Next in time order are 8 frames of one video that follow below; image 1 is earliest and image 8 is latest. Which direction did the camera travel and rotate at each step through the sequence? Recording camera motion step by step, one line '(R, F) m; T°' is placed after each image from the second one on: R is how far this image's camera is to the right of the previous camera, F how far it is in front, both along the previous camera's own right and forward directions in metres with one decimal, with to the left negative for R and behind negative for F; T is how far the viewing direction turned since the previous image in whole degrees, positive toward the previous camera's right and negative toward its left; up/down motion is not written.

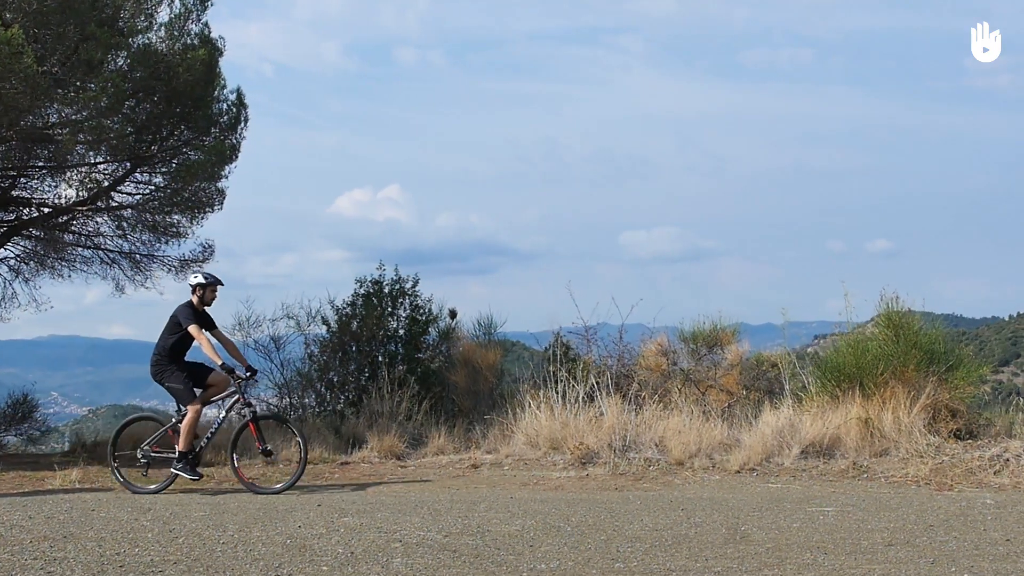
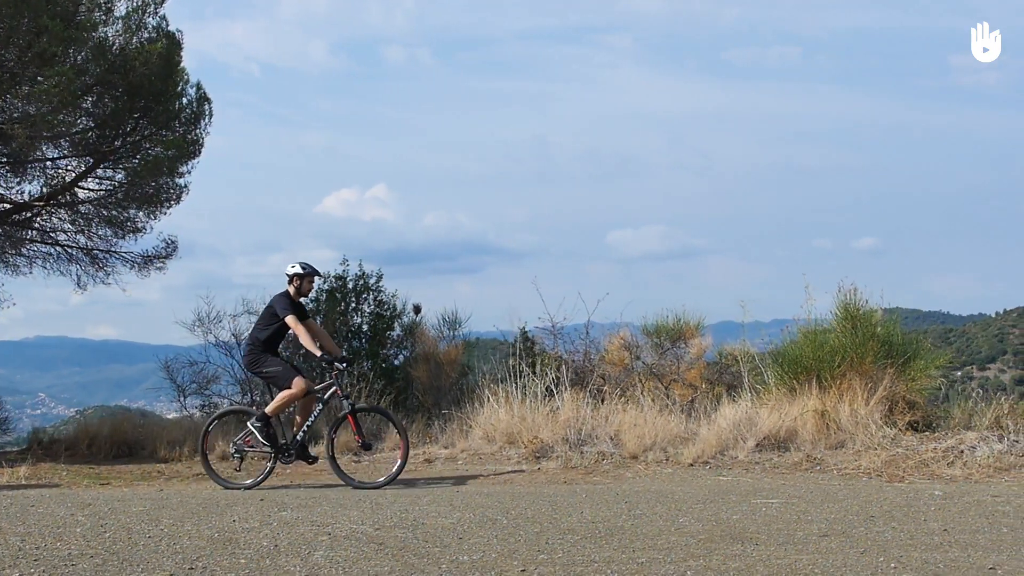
(+0.3, +0.1) m; 0°
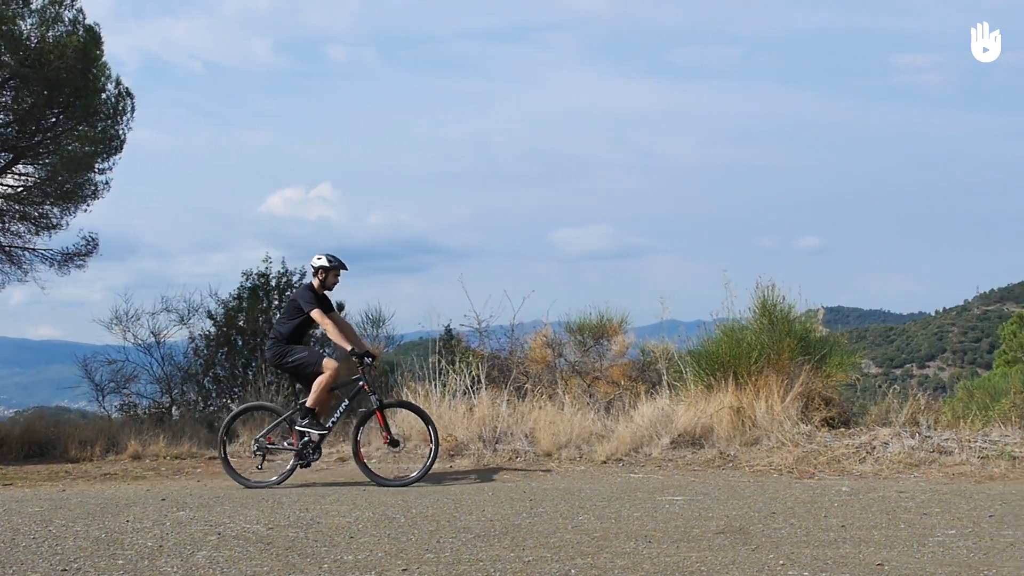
(+0.2, +0.1) m; +2°
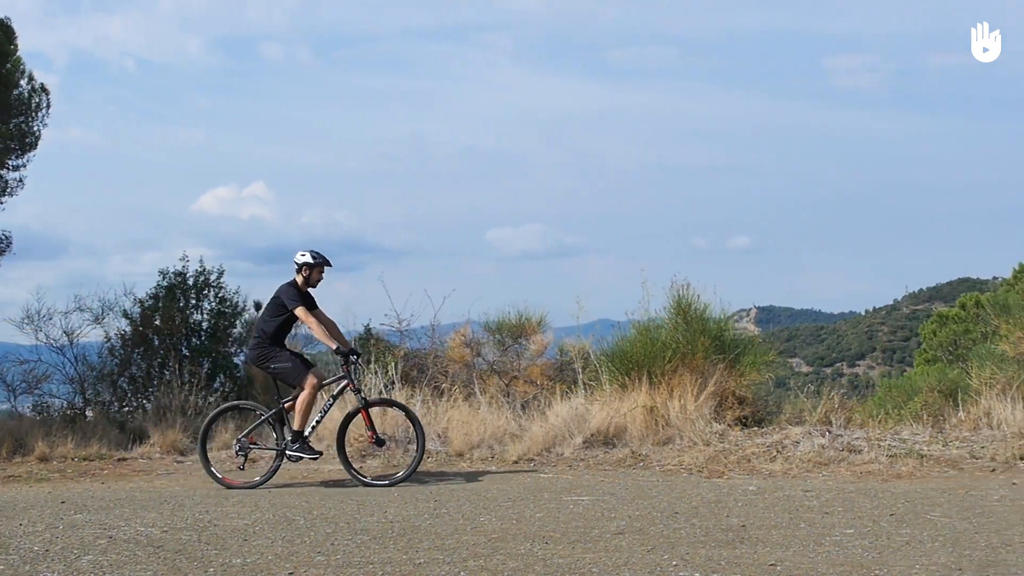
(+0.2, +0.1) m; +2°
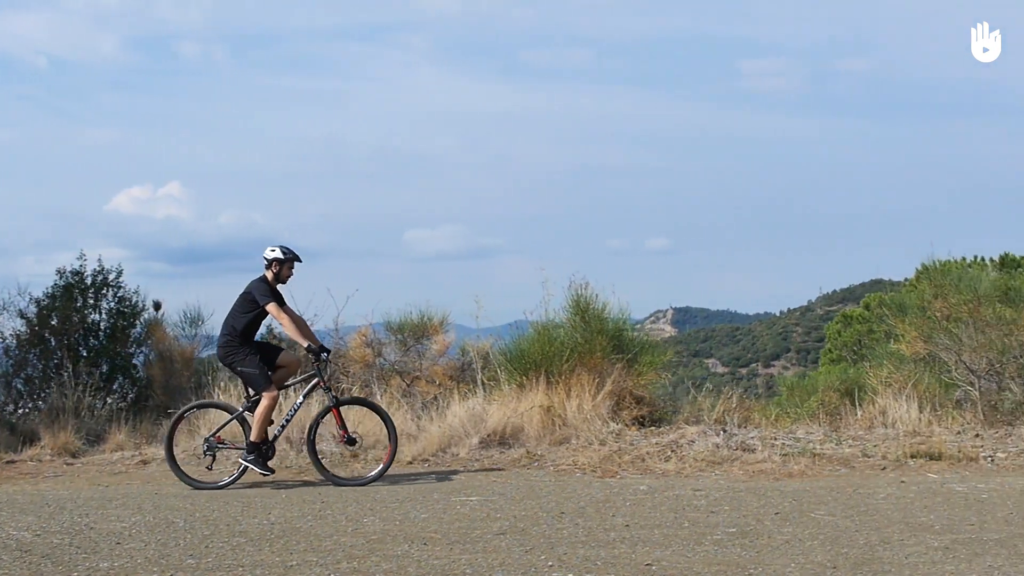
(+0.2, +0.1) m; +3°
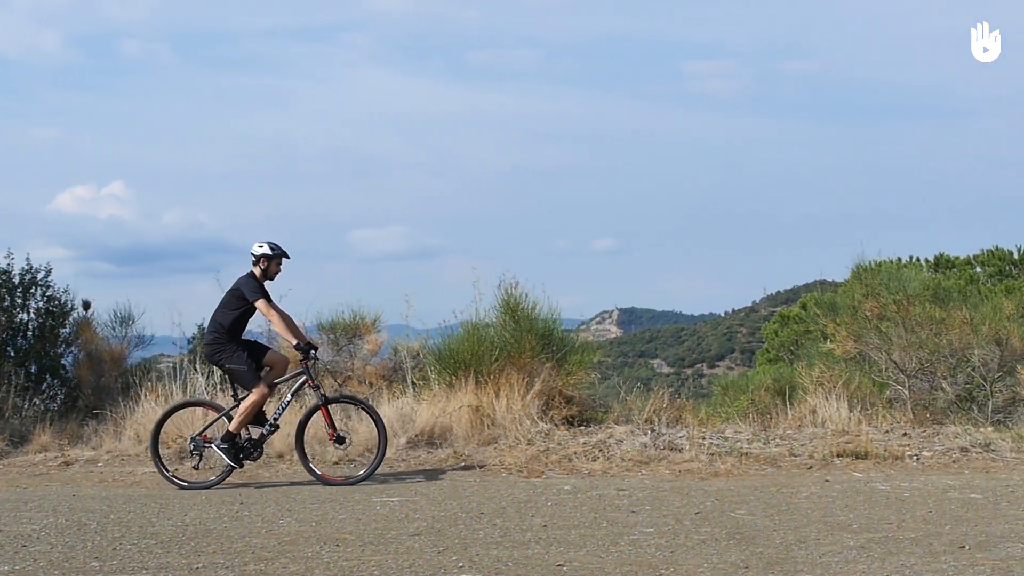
(+0.1, +0.1) m; +2°
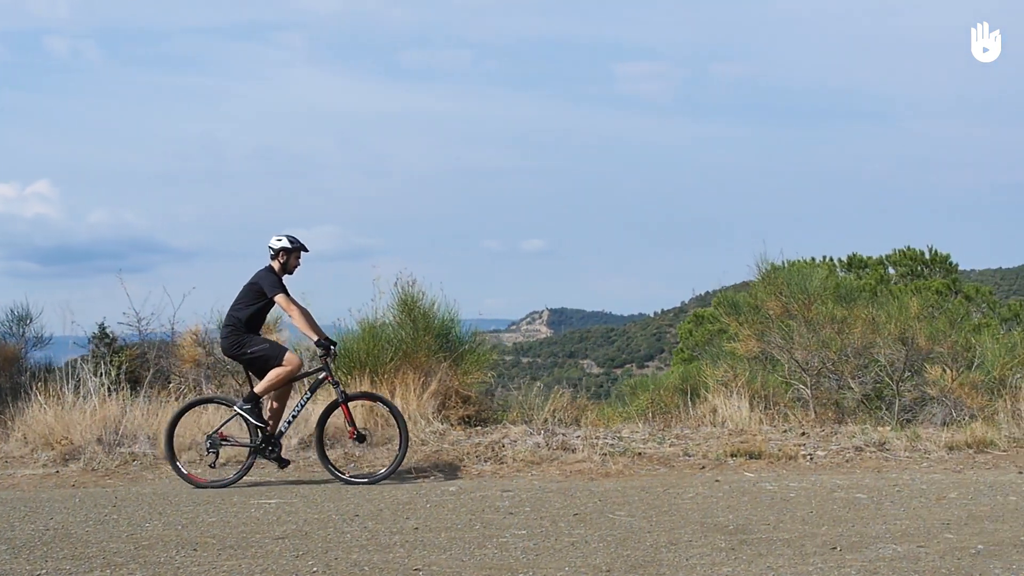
(+0.3, +0.2) m; +2°
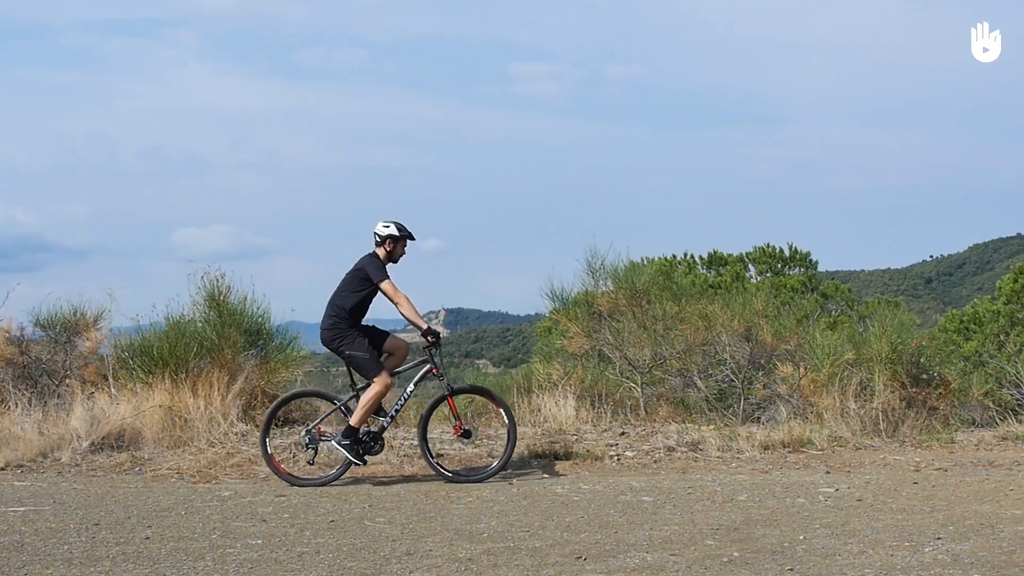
(+0.6, +0.4) m; +3°
